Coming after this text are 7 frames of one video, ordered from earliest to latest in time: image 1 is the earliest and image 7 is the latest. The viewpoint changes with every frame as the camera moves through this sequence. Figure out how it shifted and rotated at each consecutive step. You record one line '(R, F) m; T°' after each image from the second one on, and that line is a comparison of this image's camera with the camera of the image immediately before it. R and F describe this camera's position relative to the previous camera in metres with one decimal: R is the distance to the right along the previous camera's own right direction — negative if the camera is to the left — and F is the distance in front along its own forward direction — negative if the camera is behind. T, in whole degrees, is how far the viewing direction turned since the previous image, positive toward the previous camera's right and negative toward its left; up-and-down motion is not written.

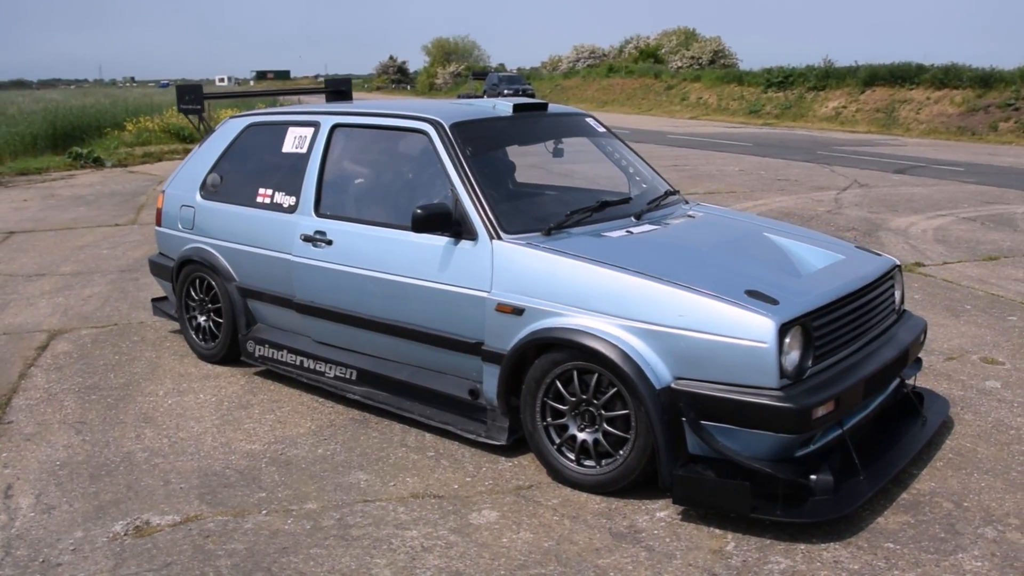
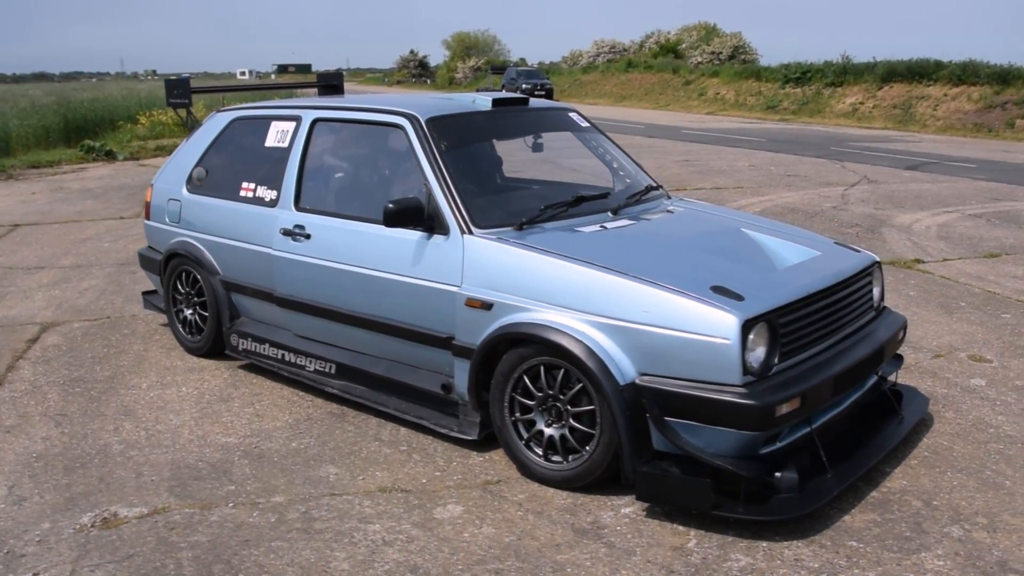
(+0.2, 0.0) m; -1°
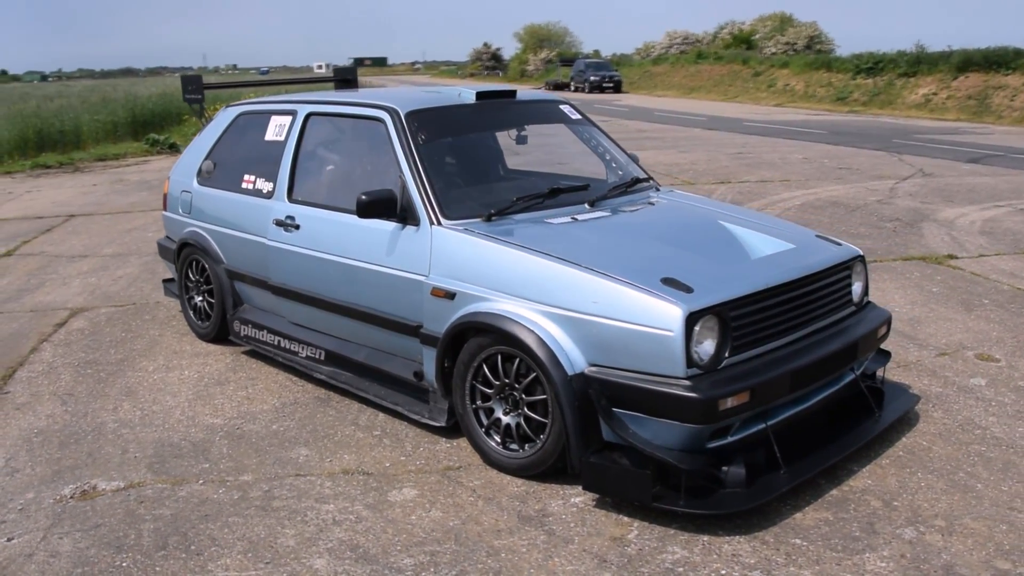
(+0.5, 0.0) m; -5°
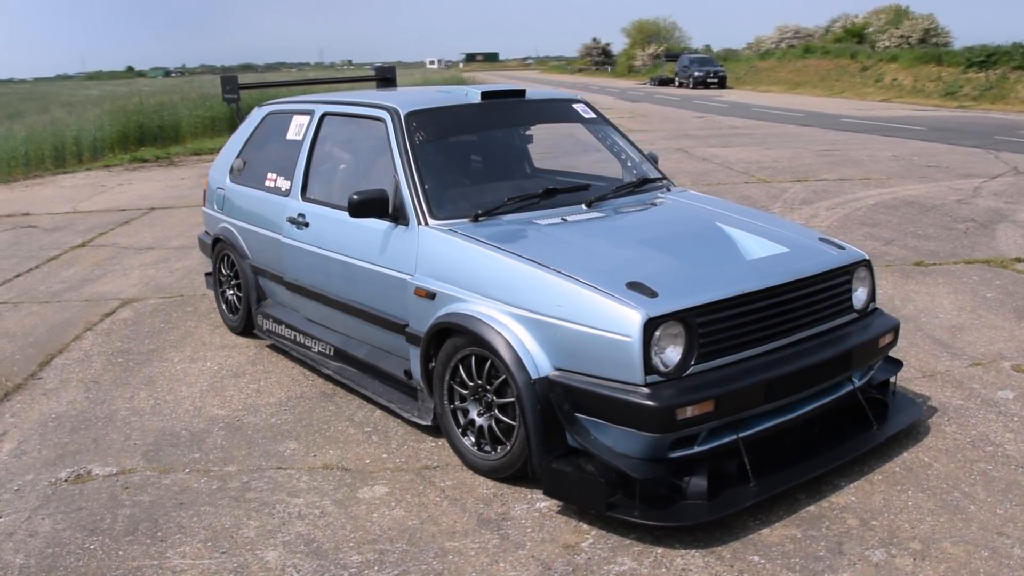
(+0.6, +0.1) m; -7°
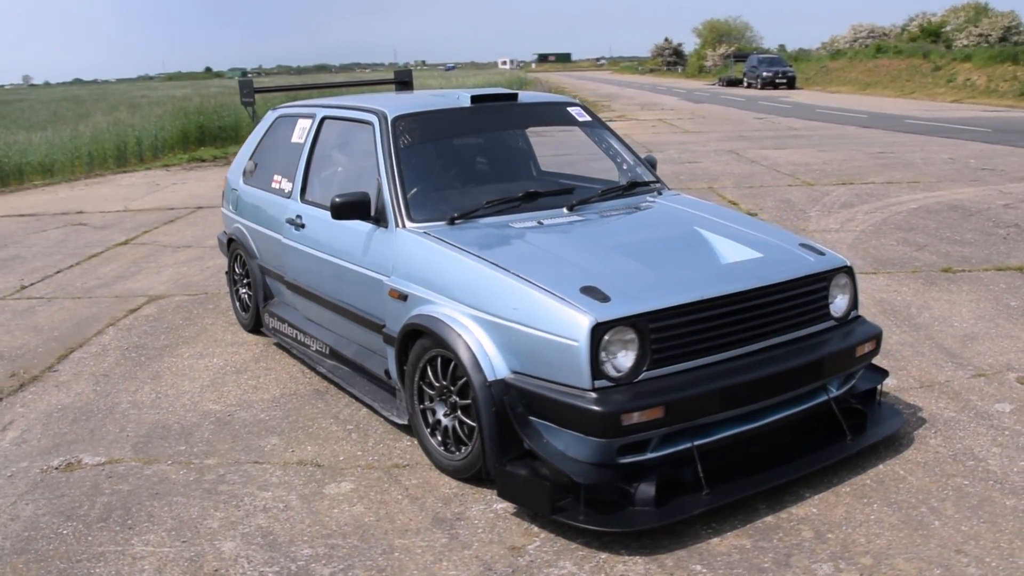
(+0.4, 0.0) m; -4°
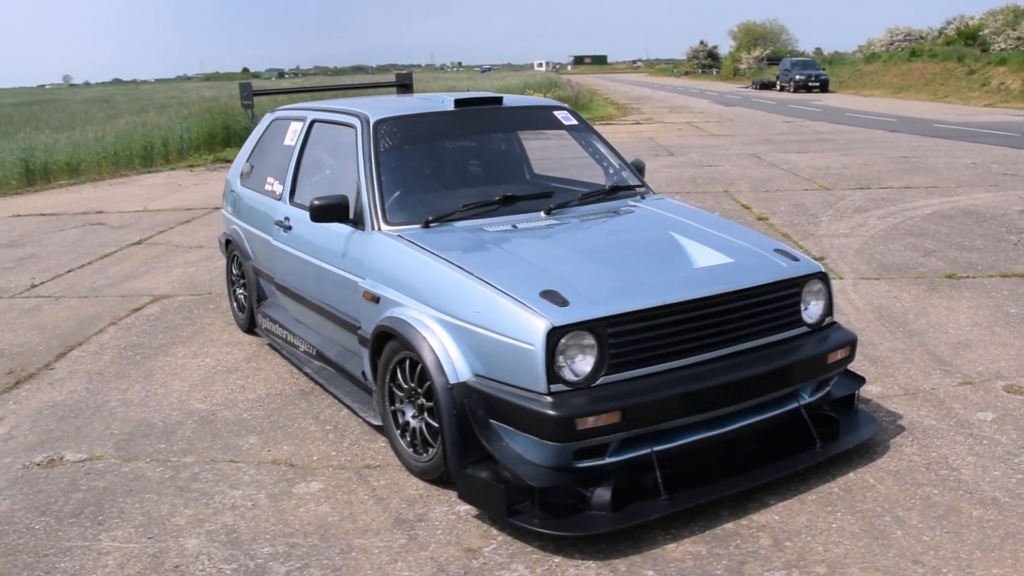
(+0.3, 0.0) m; -2°
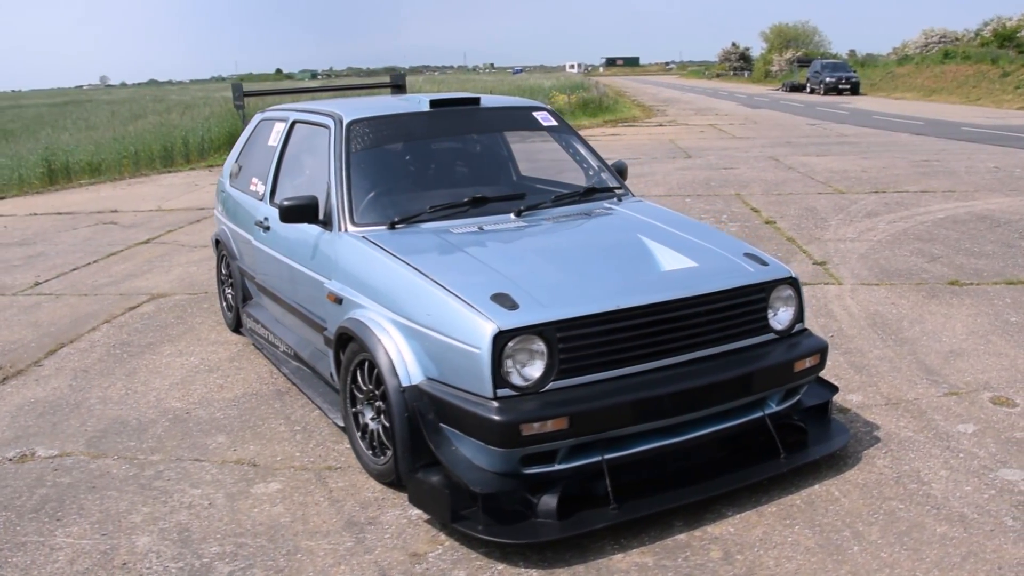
(+0.3, 0.0) m; -2°
